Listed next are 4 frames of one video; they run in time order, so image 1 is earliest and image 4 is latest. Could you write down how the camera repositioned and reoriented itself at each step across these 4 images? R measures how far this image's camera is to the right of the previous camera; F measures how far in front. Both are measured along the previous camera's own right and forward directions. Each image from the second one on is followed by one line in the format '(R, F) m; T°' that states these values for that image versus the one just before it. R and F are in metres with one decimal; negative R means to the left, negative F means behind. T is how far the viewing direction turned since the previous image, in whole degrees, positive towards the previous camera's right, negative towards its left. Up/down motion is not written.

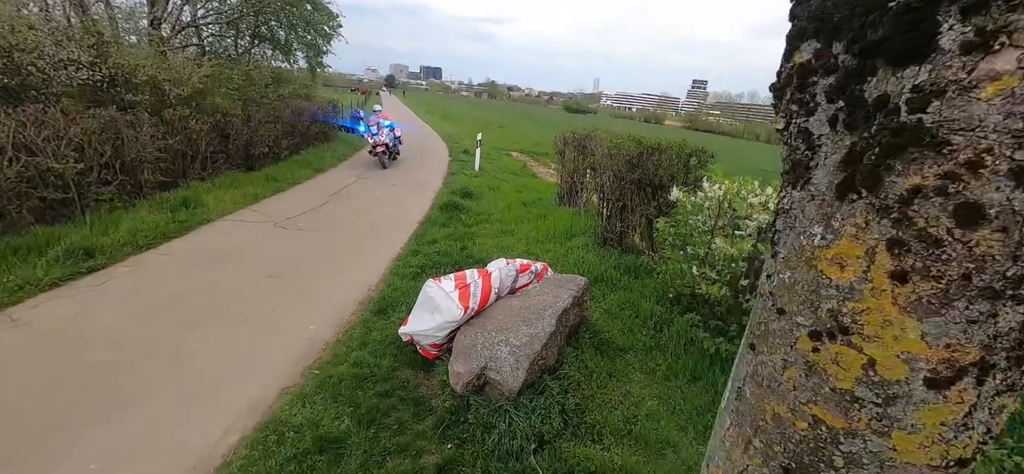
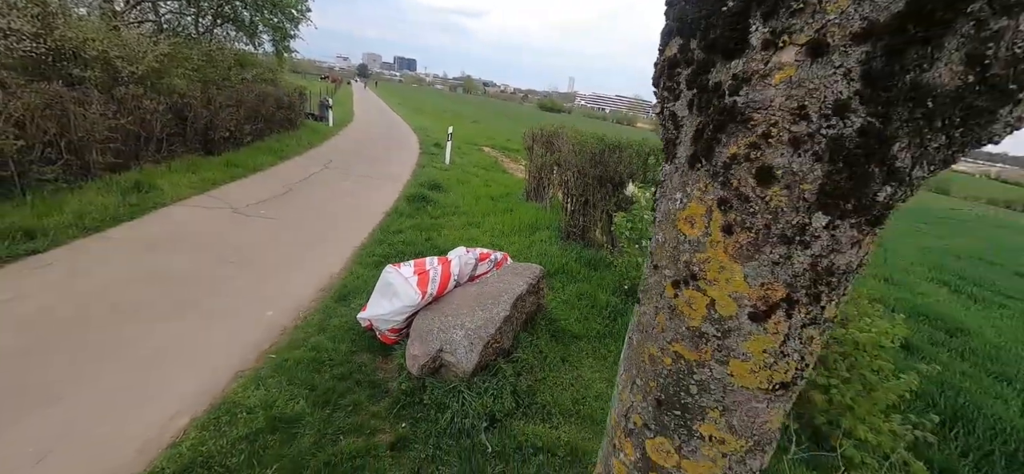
(+0.1, -0.1) m; +4°
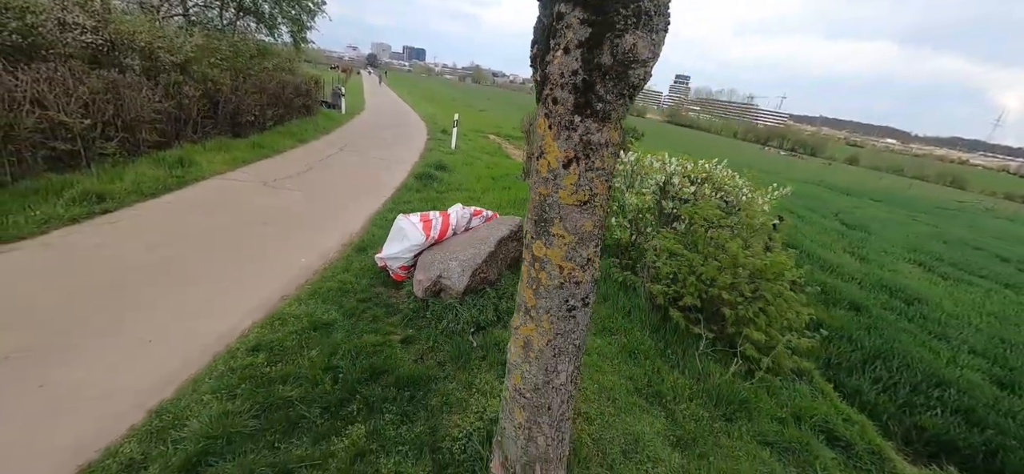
(+0.2, -0.8) m; -1°
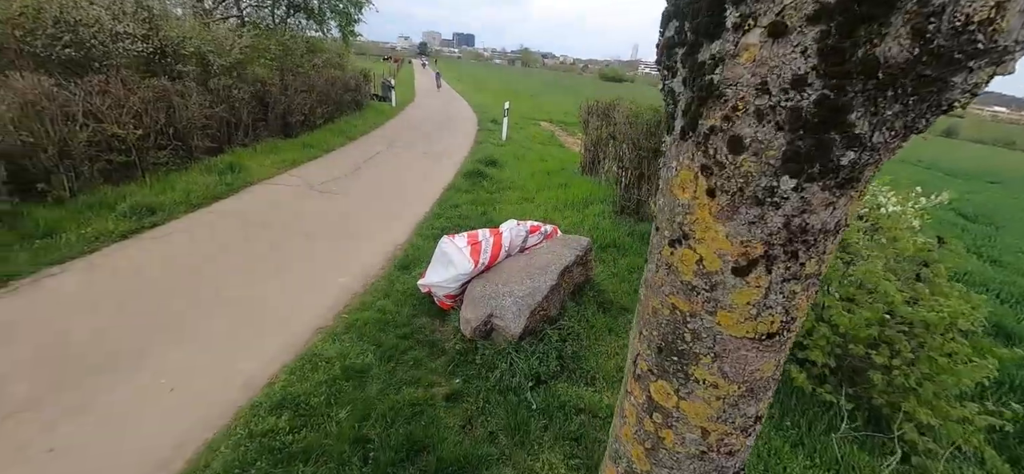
(-0.1, +0.7) m; -7°
